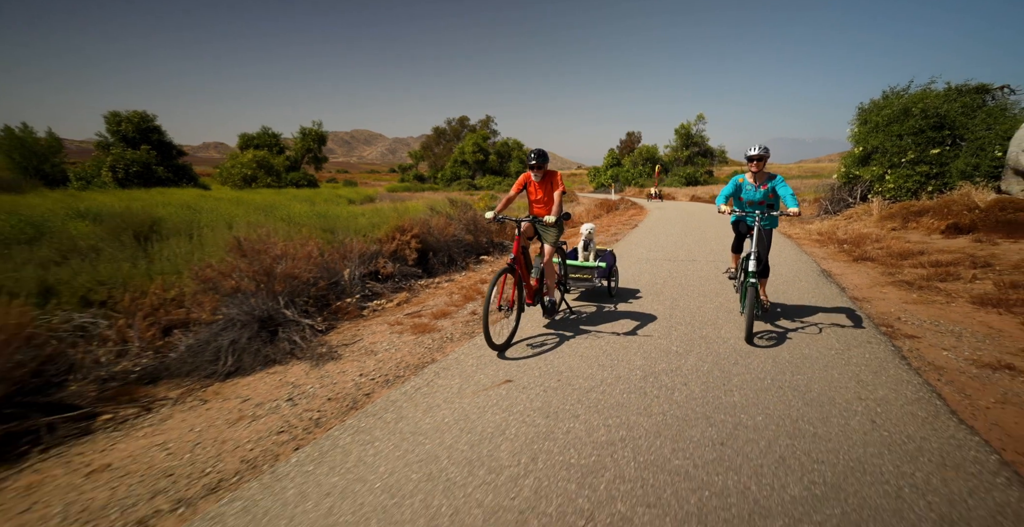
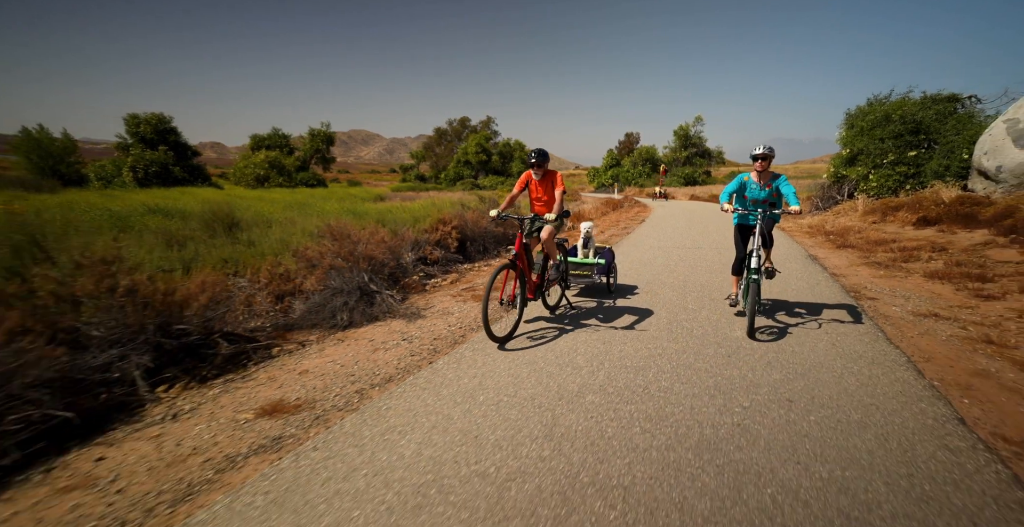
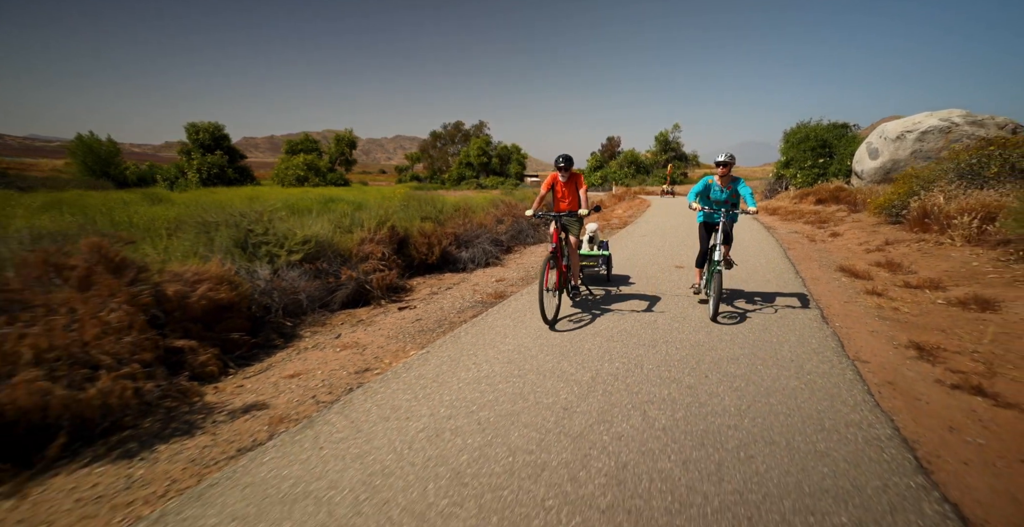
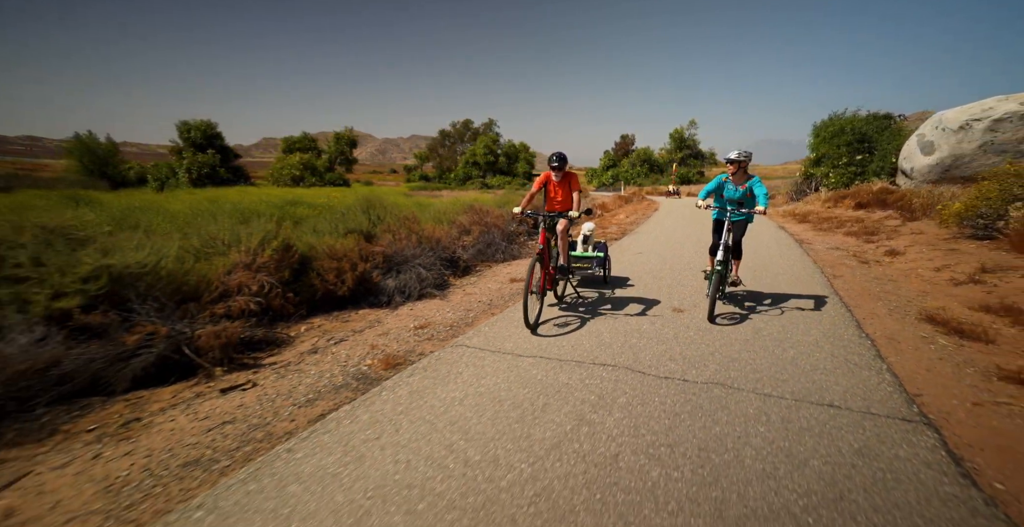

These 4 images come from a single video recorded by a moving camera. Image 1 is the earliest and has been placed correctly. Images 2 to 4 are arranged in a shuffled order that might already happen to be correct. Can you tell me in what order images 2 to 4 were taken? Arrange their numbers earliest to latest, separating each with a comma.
2, 4, 3
